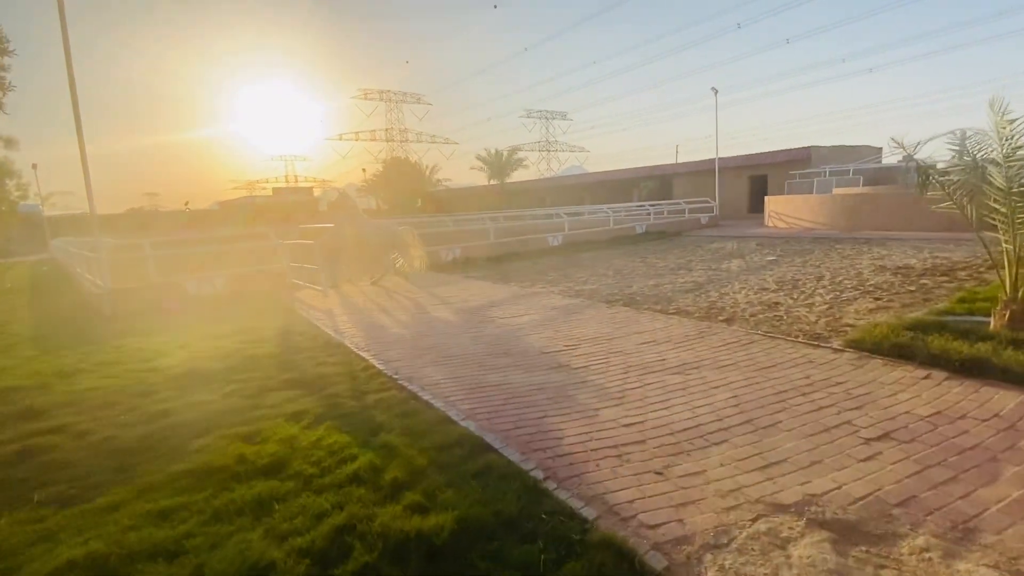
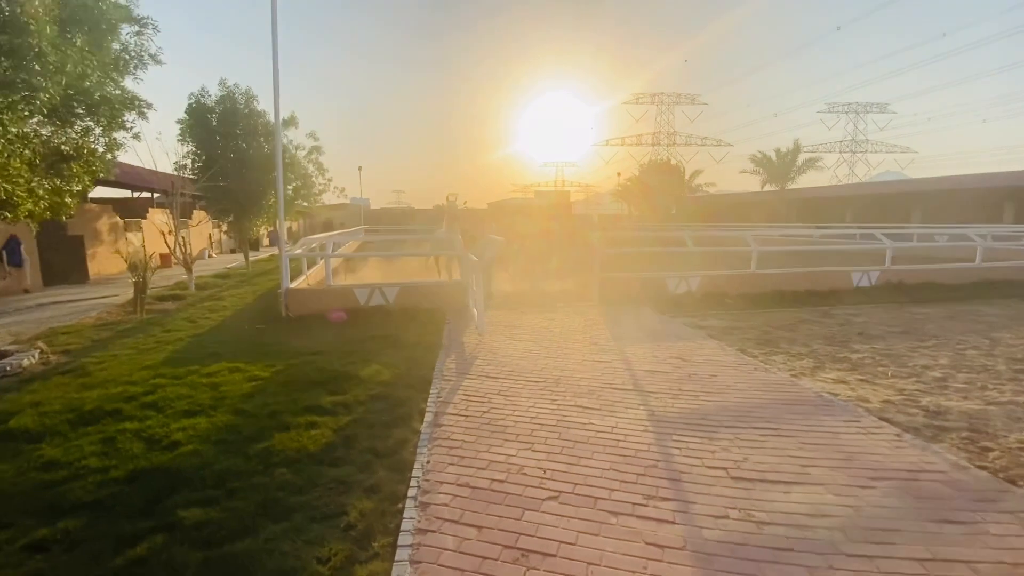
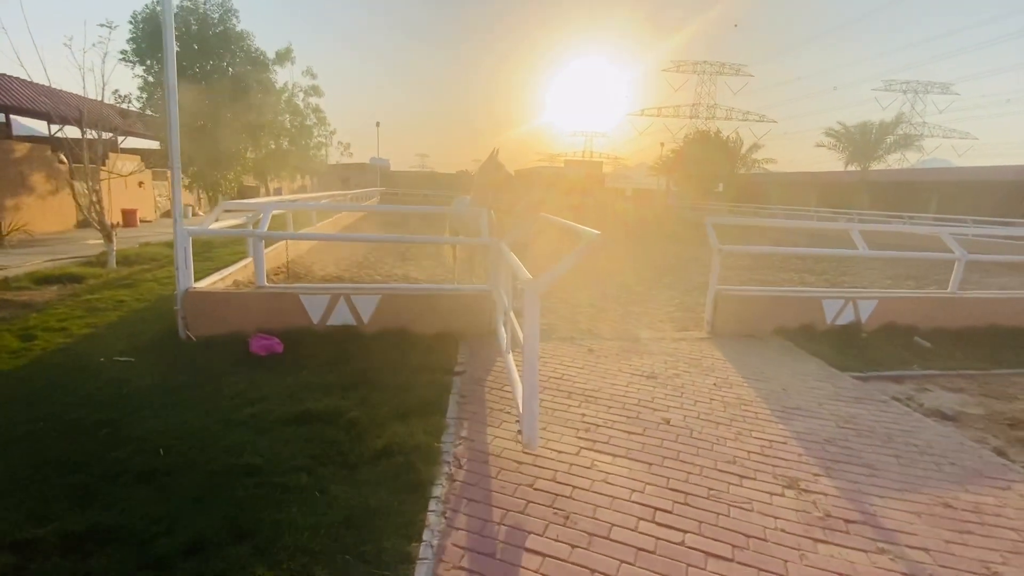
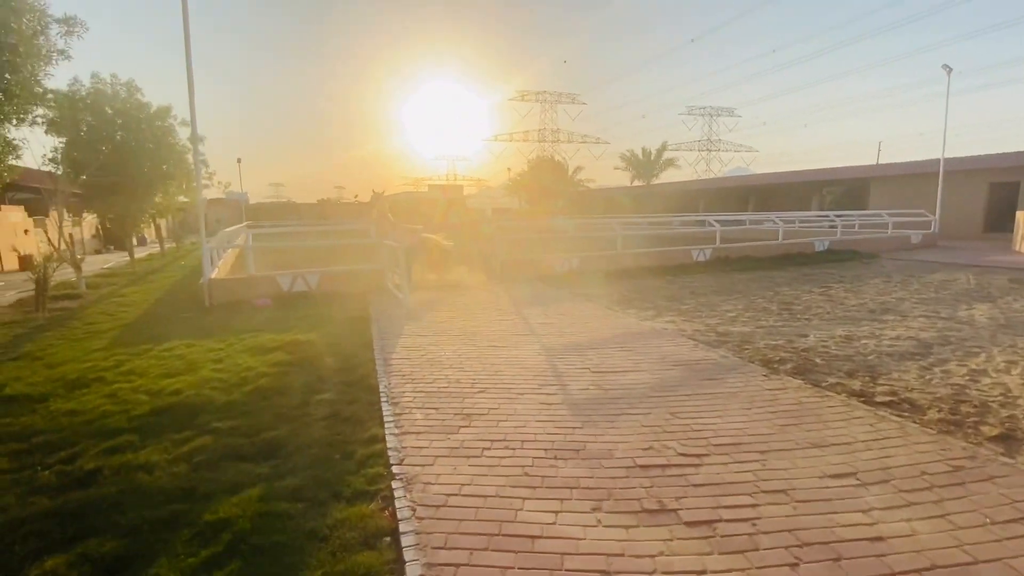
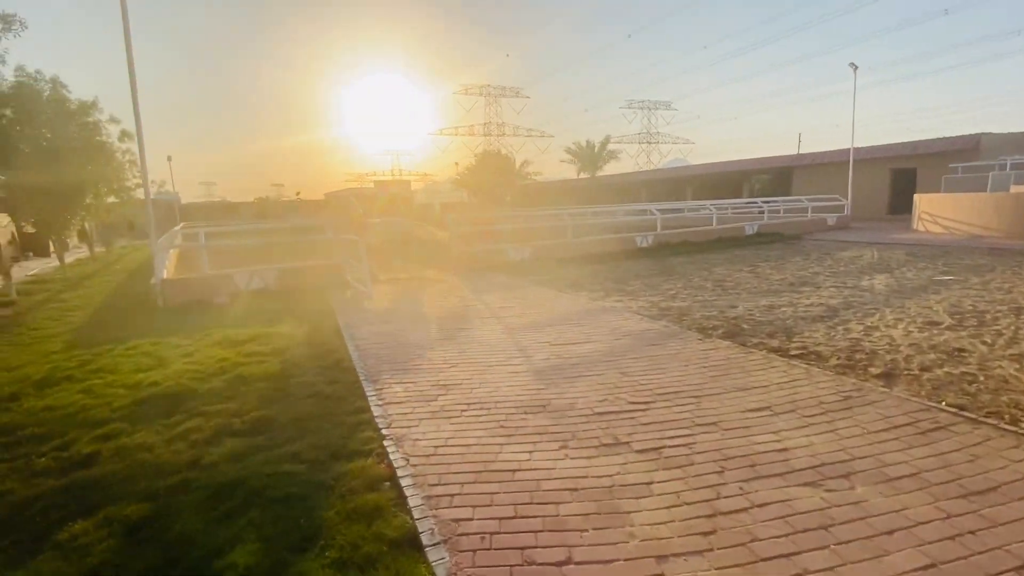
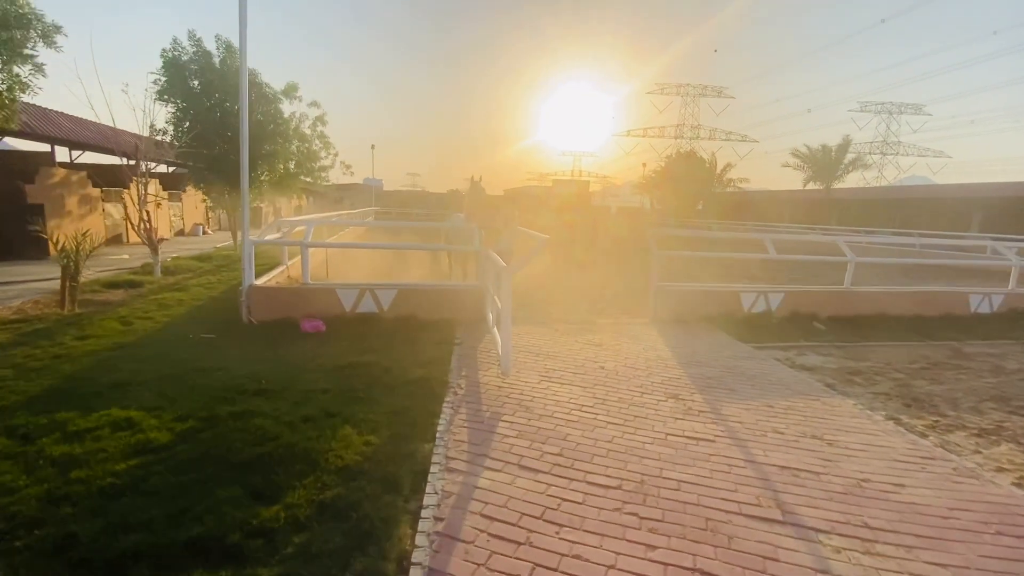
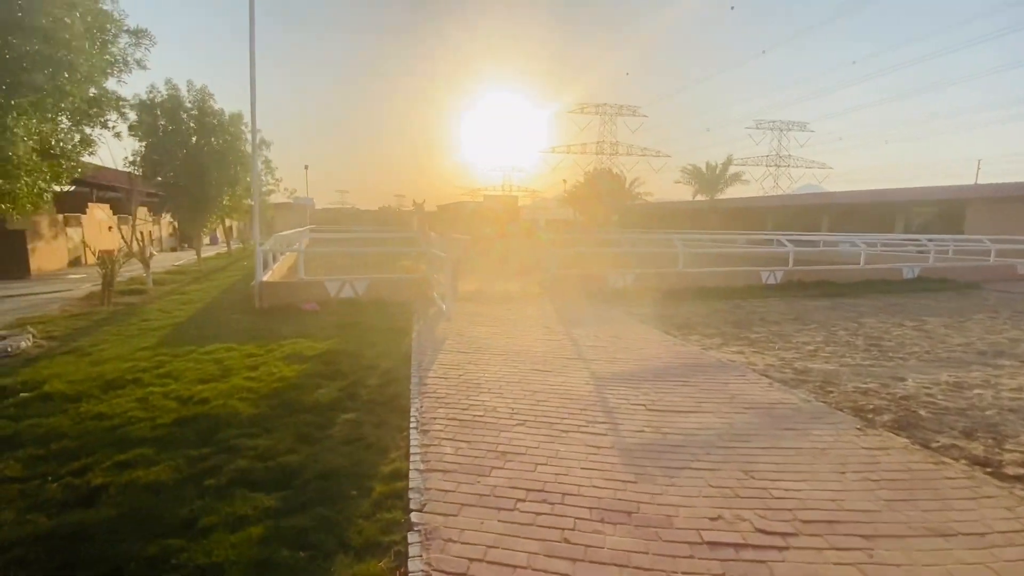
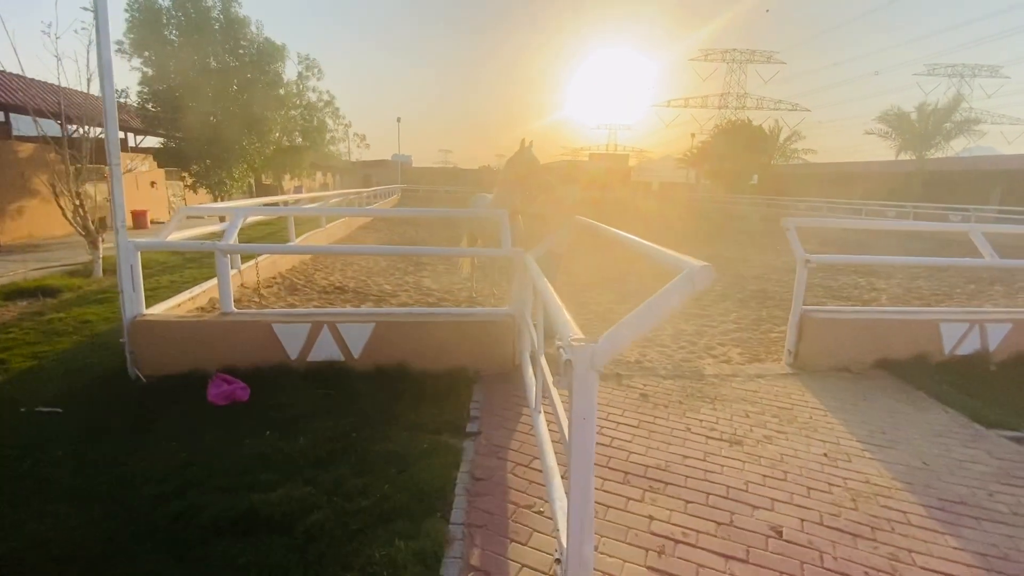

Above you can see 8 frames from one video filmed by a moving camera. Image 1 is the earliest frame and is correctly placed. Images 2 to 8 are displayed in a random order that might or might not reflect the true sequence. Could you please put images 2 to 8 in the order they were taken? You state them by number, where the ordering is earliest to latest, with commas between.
5, 4, 7, 2, 6, 3, 8
